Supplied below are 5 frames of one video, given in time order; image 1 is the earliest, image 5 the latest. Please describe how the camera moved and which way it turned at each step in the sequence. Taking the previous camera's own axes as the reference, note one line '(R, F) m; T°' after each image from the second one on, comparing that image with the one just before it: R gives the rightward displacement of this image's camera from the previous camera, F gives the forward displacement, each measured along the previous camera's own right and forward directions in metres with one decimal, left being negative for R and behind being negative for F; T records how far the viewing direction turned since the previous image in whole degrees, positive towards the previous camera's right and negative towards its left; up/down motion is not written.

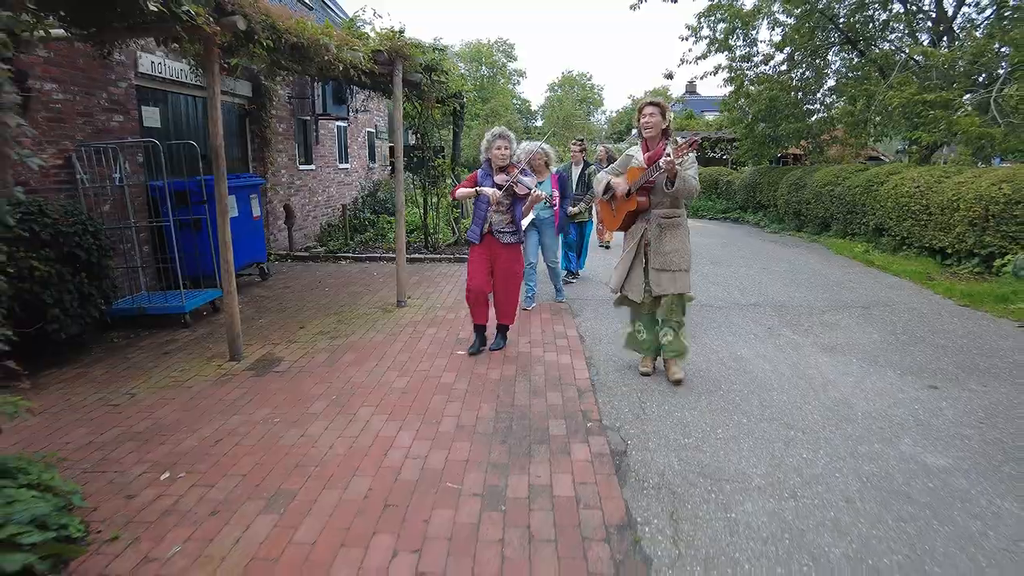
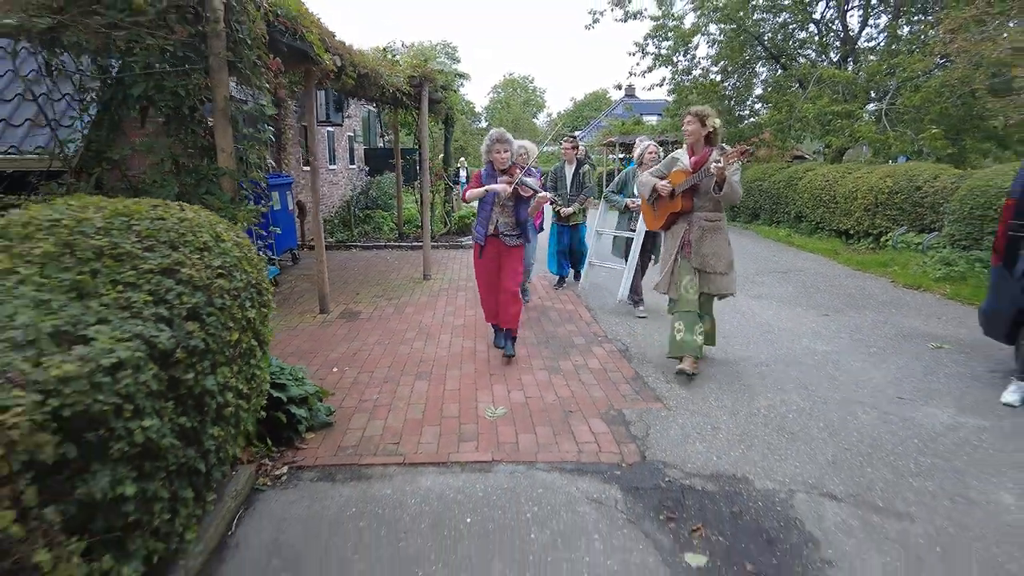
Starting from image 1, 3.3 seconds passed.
(-0.7, -1.7) m; +5°
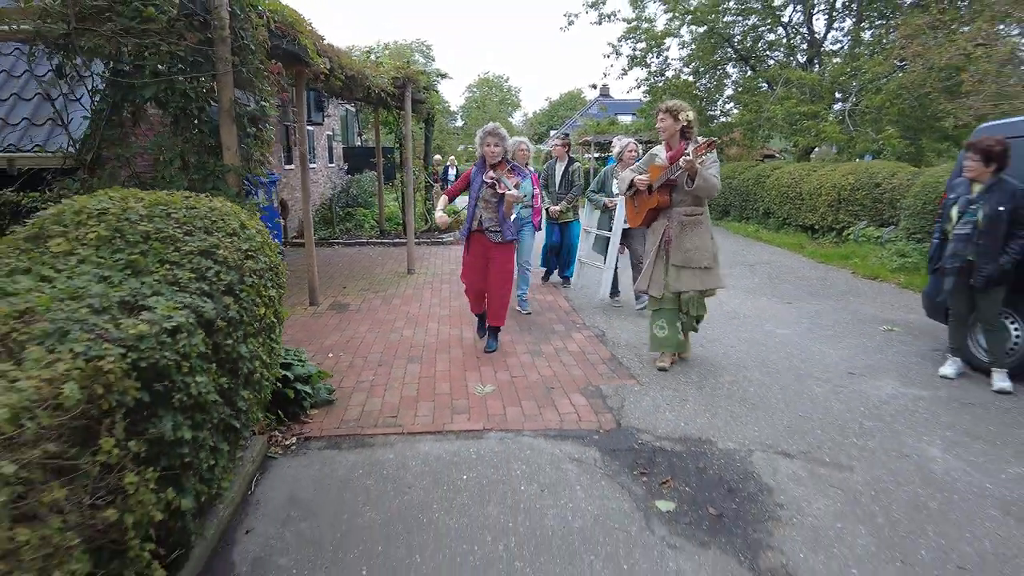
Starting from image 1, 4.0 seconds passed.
(-0.1, -0.3) m; +2°
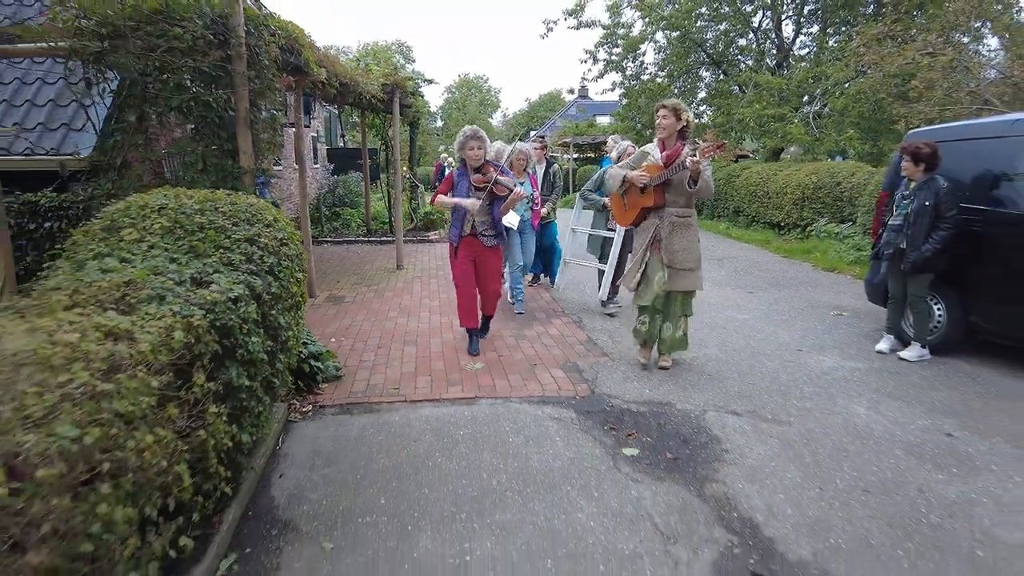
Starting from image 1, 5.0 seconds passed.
(0.0, -0.5) m; +2°
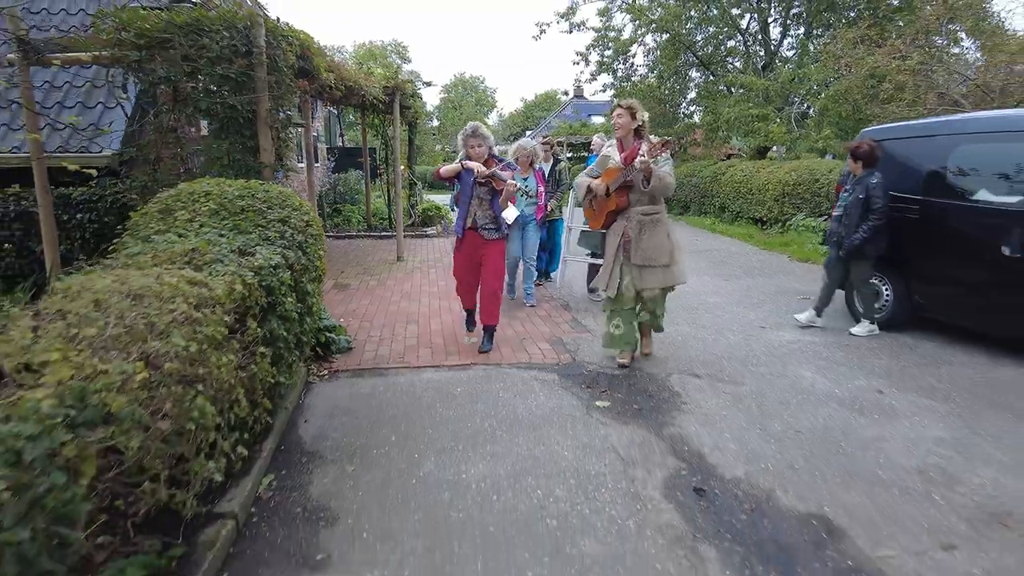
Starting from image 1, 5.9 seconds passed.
(0.0, -0.6) m; 0°
